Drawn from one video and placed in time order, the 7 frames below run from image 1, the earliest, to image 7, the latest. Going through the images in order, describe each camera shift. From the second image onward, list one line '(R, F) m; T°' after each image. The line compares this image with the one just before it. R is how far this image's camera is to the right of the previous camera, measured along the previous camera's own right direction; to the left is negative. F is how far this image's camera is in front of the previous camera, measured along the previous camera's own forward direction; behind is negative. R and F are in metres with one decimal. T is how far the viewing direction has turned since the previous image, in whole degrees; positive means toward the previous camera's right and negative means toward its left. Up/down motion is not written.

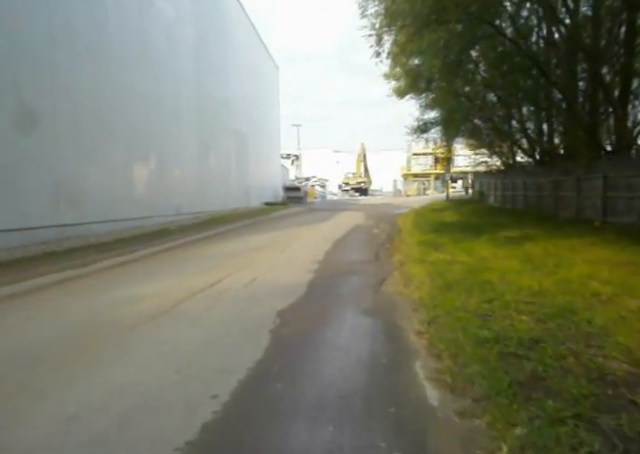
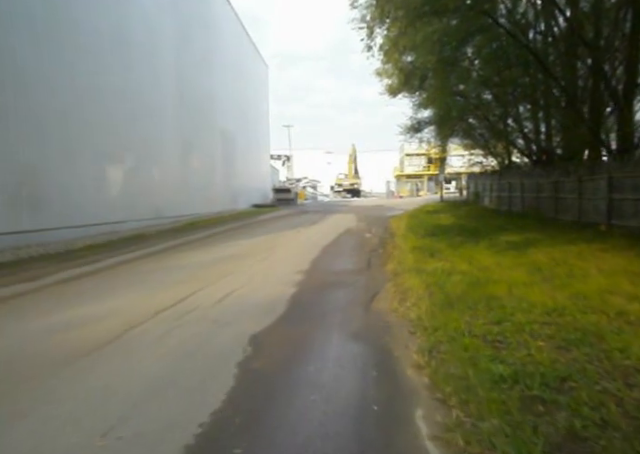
(+0.1, +0.9) m; +1°
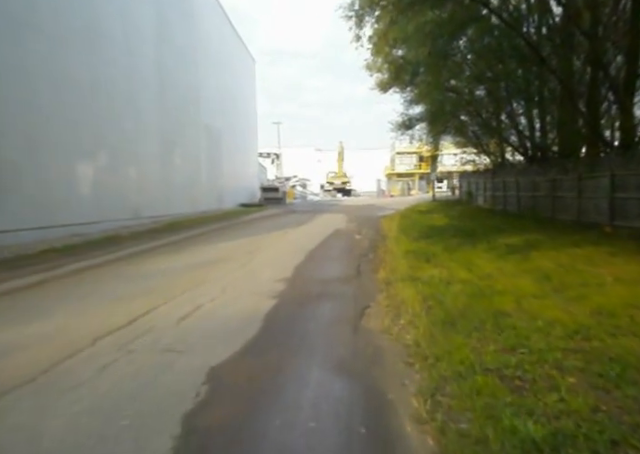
(+0.1, +1.0) m; +1°
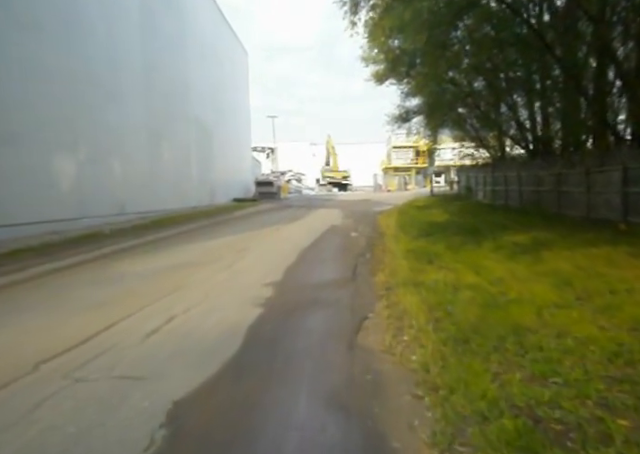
(+0.1, +0.8) m; 0°
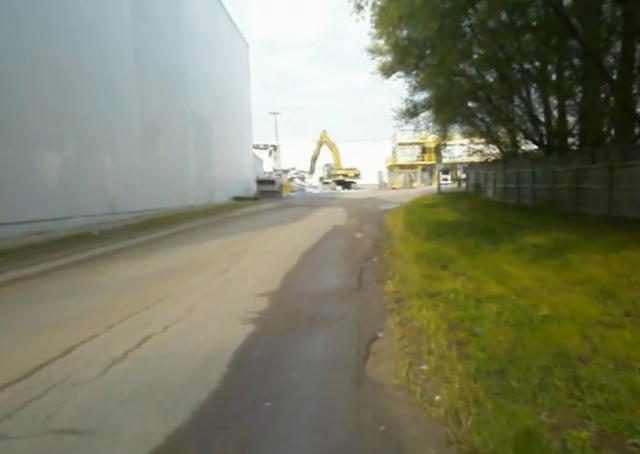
(0.0, +0.9) m; 0°
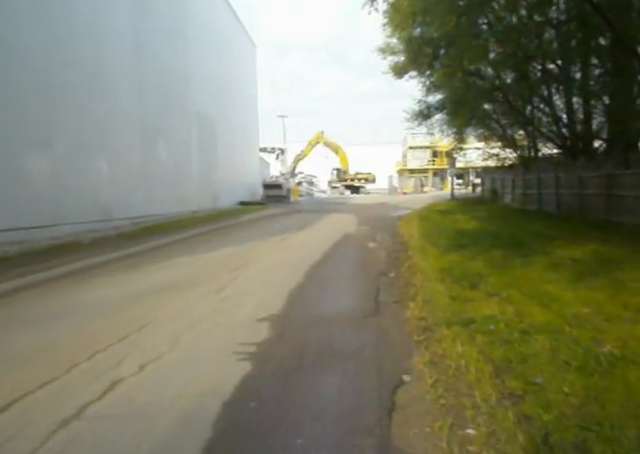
(0.0, +0.9) m; -1°
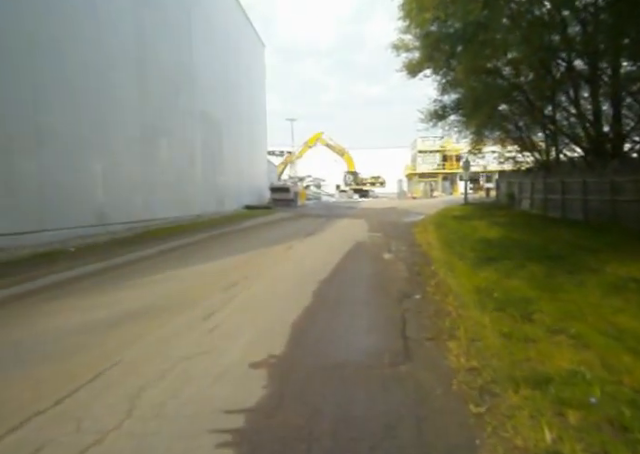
(-0.1, +1.3) m; -1°
